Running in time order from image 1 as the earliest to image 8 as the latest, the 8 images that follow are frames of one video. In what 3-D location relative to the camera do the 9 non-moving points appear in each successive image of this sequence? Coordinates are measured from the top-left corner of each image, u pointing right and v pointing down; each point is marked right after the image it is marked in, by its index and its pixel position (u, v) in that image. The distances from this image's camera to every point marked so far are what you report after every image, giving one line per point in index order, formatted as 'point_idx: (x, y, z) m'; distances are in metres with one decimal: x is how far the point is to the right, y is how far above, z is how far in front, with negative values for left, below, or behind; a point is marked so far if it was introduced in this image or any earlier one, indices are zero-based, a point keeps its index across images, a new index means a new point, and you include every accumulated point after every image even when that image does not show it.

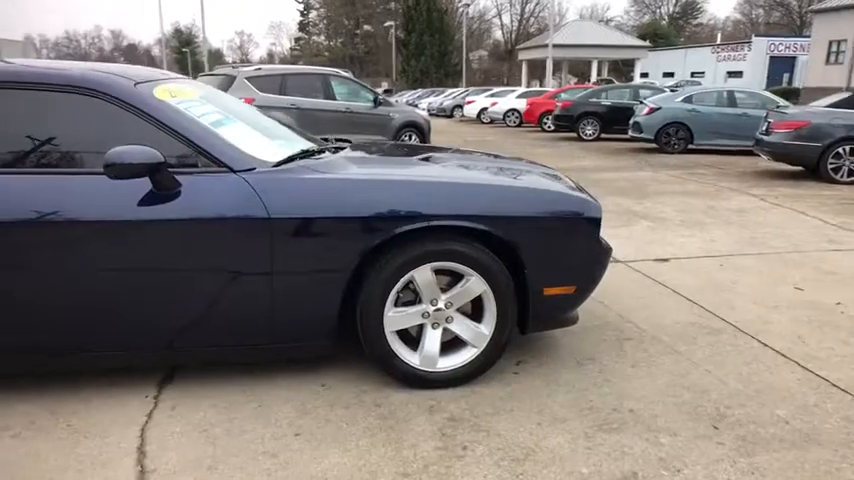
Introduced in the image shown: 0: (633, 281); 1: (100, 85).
0: (+1.7, -0.3, +5.0) m
1: (-1.6, +0.7, +2.9) m
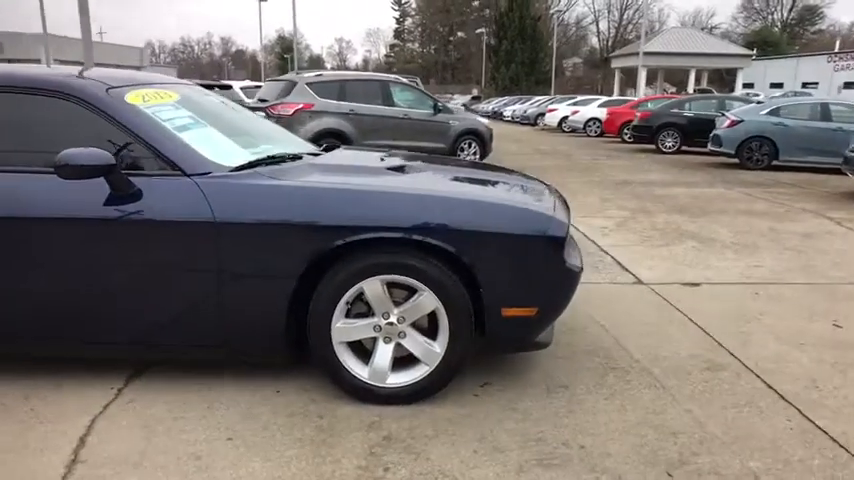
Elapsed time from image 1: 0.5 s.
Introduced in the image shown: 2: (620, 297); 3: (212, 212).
0: (+1.7, -0.5, +4.7) m
1: (-1.8, +0.7, +3.0) m
2: (+1.5, -0.4, +4.9) m
3: (-1.1, +0.1, +2.9) m
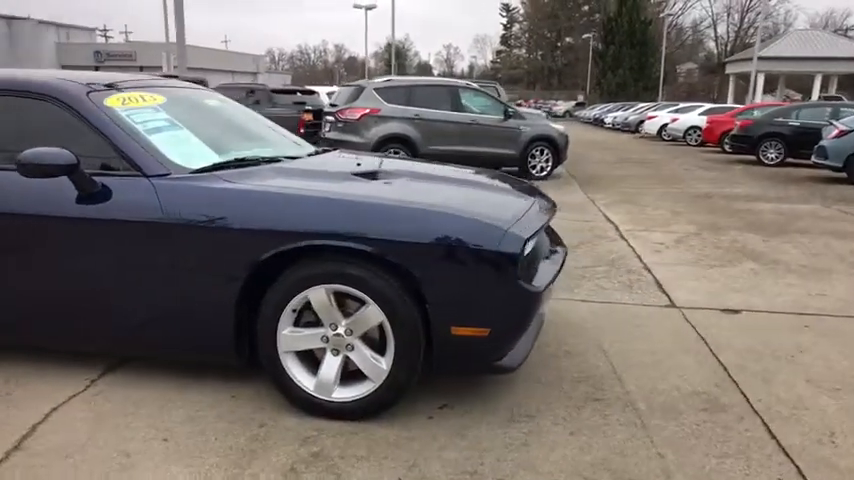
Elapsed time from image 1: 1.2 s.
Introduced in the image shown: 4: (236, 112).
0: (+1.6, -0.6, +4.2) m
1: (-1.9, +0.8, +3.2) m
2: (+1.5, -0.6, +4.4) m
3: (-1.3, +0.1, +3.0) m
4: (-1.3, +0.9, +4.2) m
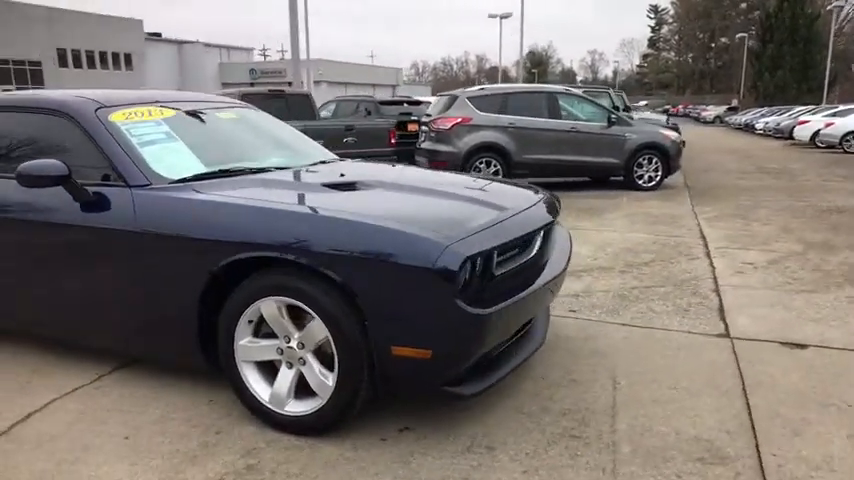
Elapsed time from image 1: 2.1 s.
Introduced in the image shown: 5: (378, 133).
0: (+1.7, -0.8, +3.7) m
1: (-2.0, +0.7, +3.5) m
2: (+1.6, -0.7, +4.0) m
3: (-1.5, +0.1, +3.1) m
4: (-1.2, +0.8, +4.3) m
5: (-0.8, +1.8, +10.6) m
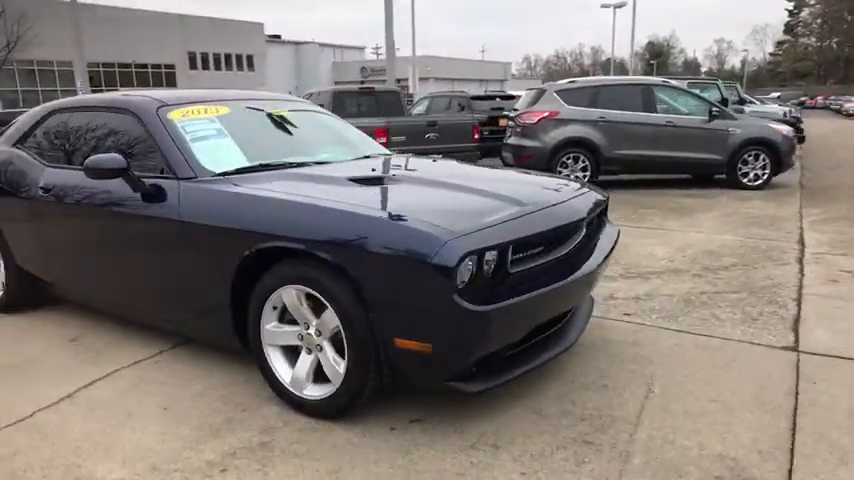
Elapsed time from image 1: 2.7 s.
0: (+1.8, -0.8, +3.4) m
1: (-1.8, +0.8, +3.8) m
2: (+1.8, -0.7, +3.7) m
3: (-1.3, +0.2, +3.4) m
4: (-0.8, +0.9, +4.5) m
5: (+0.6, +1.9, +10.6) m
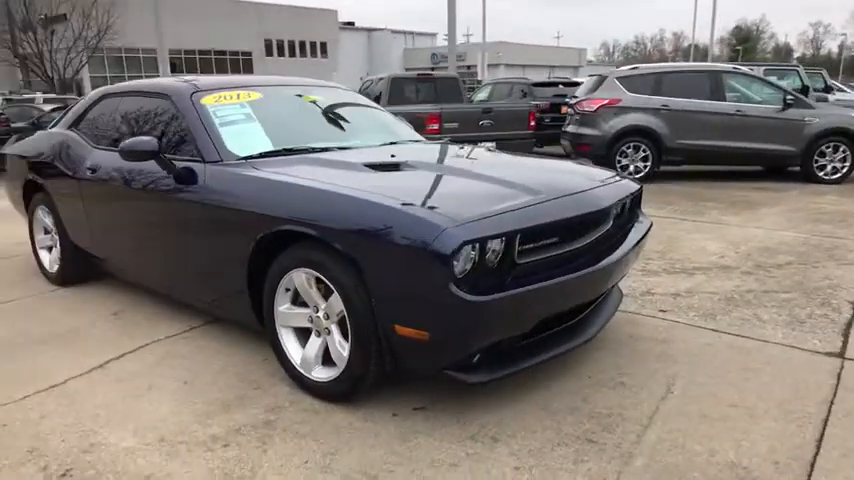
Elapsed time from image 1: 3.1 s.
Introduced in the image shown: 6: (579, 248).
0: (+1.9, -0.8, +3.2) m
1: (-1.6, +0.9, +4.0) m
2: (+1.9, -0.7, +3.5) m
3: (-1.2, +0.3, +3.5) m
4: (-0.6, +1.0, +4.5) m
5: (+1.5, +2.1, +10.5) m
6: (+0.8, 0.0, +3.2) m
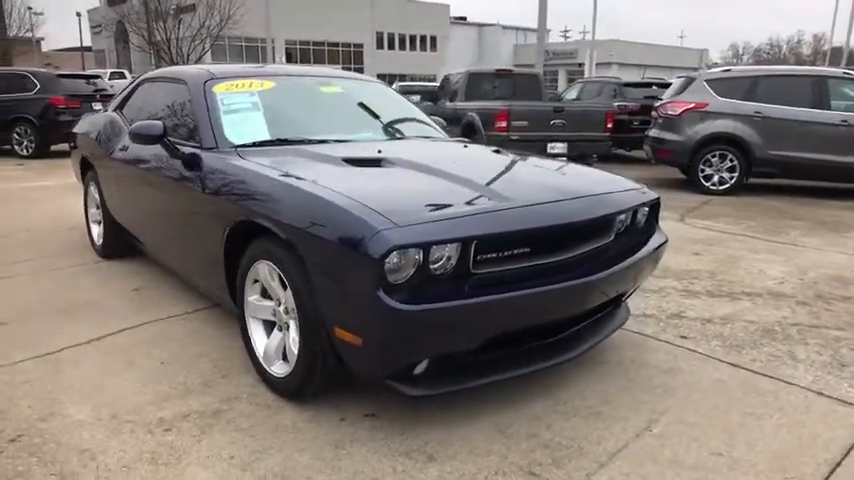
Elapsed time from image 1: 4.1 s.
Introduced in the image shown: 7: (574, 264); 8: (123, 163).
0: (+1.7, -0.9, +2.8) m
1: (-1.6, +1.1, +4.1) m
2: (+1.7, -0.8, +3.0) m
3: (-1.3, +0.3, +3.5) m
4: (-0.5, +1.0, +4.4) m
5: (+2.7, +2.0, +10.0) m
6: (+0.6, -0.1, +3.0) m
7: (+0.7, -0.1, +3.0) m
8: (-2.3, +0.6, +4.7) m
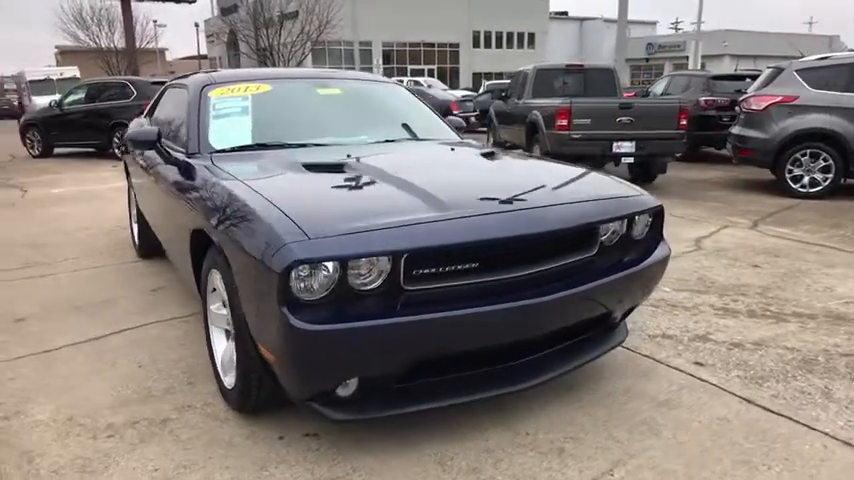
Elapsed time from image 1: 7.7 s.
0: (+1.4, -1.0, +2.3) m
1: (-1.6, +1.0, +4.1) m
2: (+1.4, -0.9, +2.6) m
3: (-1.4, +0.3, +3.6) m
4: (-0.4, +1.0, +4.3) m
5: (+3.6, +1.9, +9.2) m
6: (+0.4, -0.2, +2.7) m
7: (+0.5, -0.2, +2.7) m
8: (-2.2, +0.6, +4.8) m
